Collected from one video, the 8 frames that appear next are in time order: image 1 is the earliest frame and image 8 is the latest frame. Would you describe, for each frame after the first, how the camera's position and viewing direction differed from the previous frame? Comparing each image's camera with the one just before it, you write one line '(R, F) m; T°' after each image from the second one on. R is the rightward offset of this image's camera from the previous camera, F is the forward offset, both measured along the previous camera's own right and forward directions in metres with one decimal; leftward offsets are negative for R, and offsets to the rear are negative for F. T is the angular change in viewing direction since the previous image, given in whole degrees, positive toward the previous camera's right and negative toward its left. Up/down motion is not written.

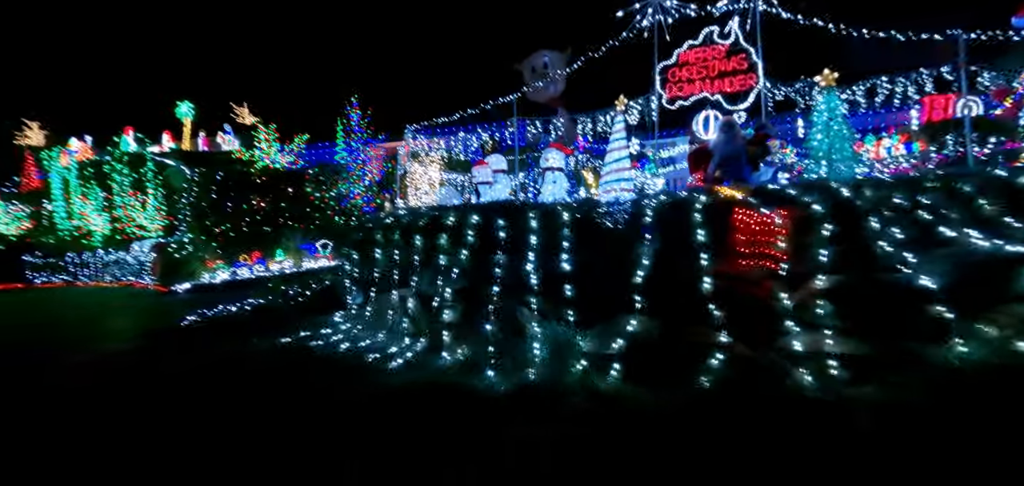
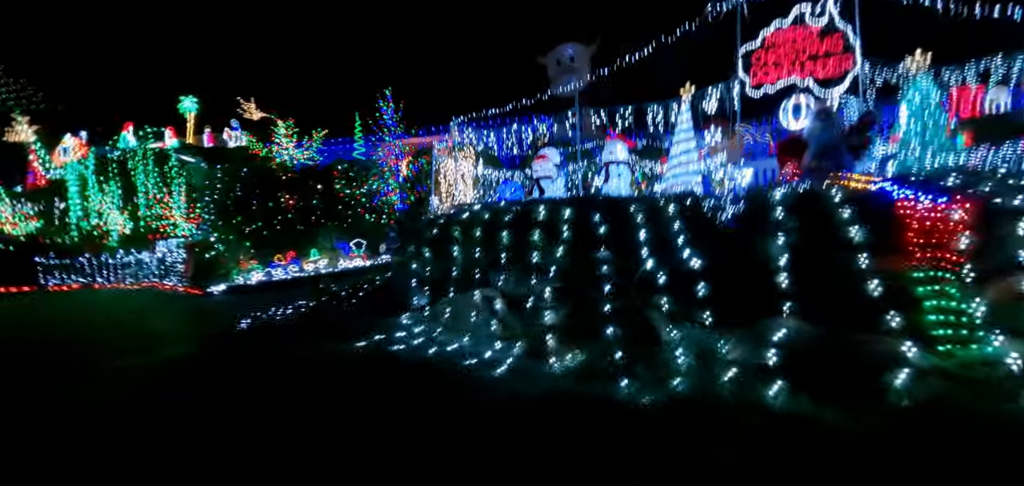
(-1.0, +0.4) m; +1°
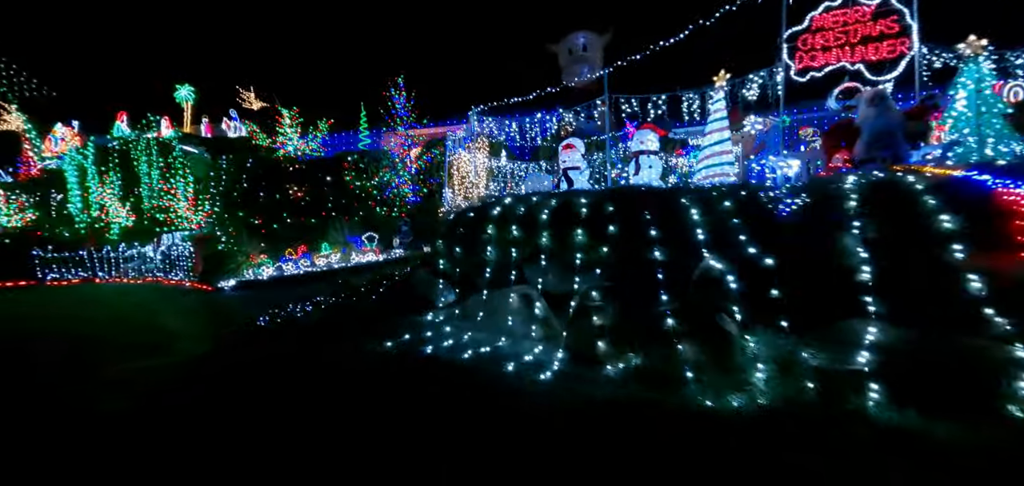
(-0.4, +0.3) m; 0°
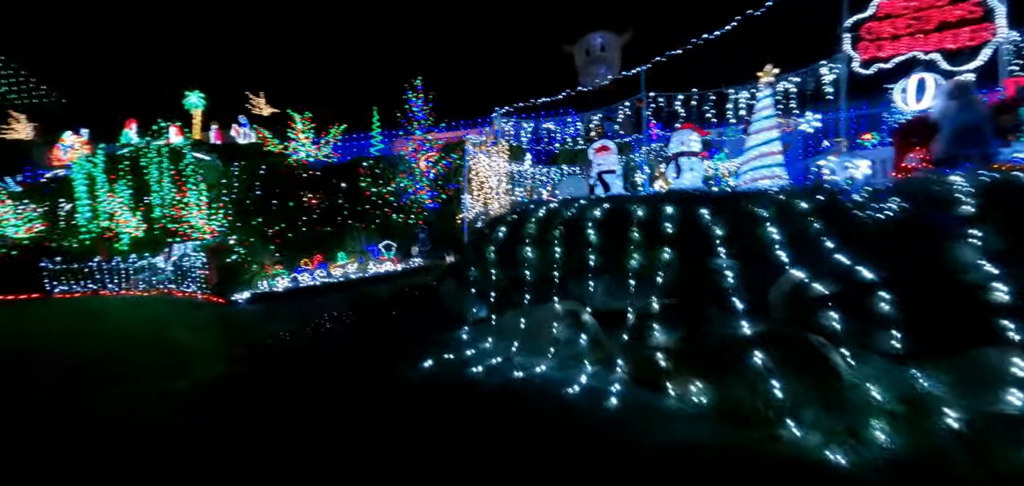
(-0.3, +0.4) m; -1°
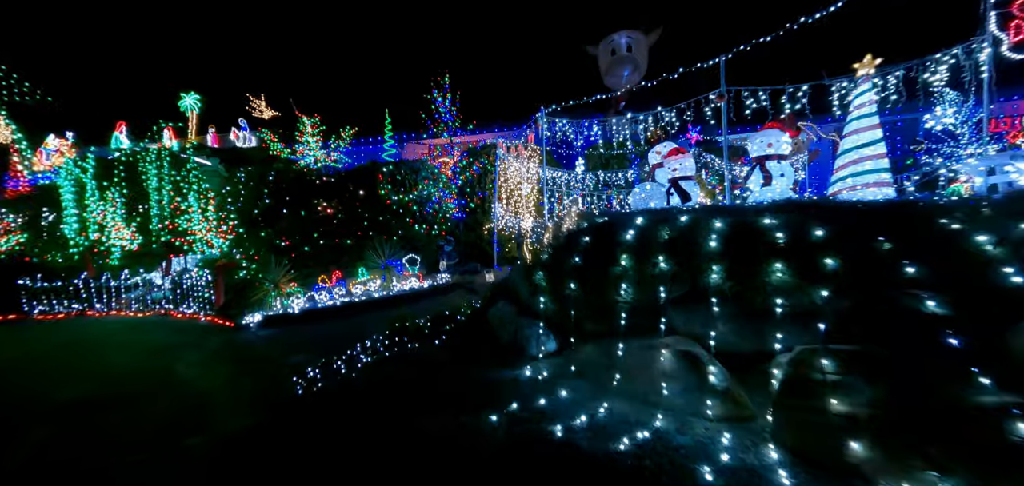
(-0.8, +0.9) m; +1°
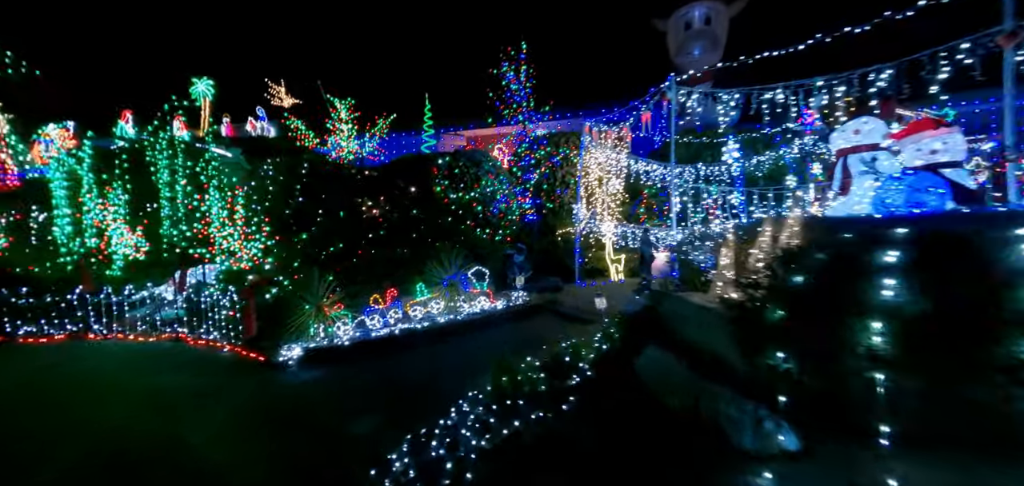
(-1.2, +1.7) m; -1°
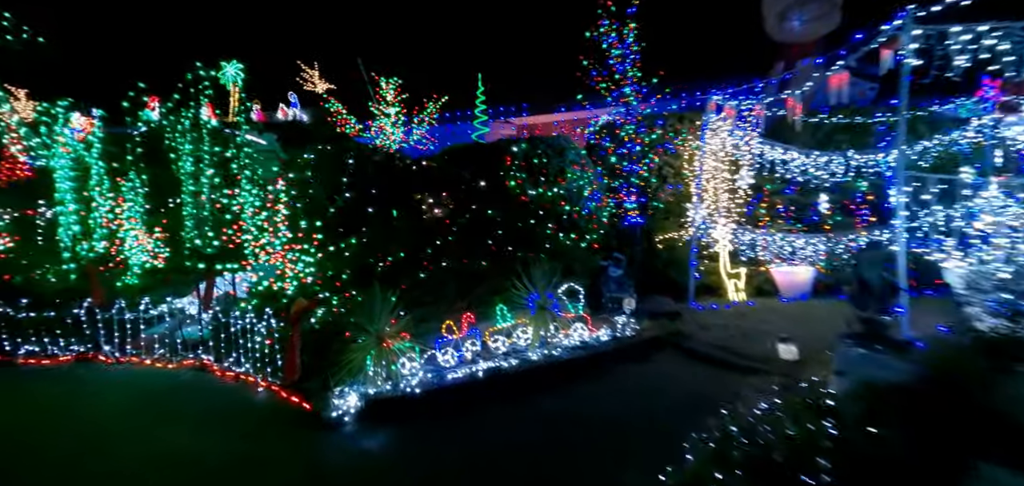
(-0.9, +1.5) m; -3°
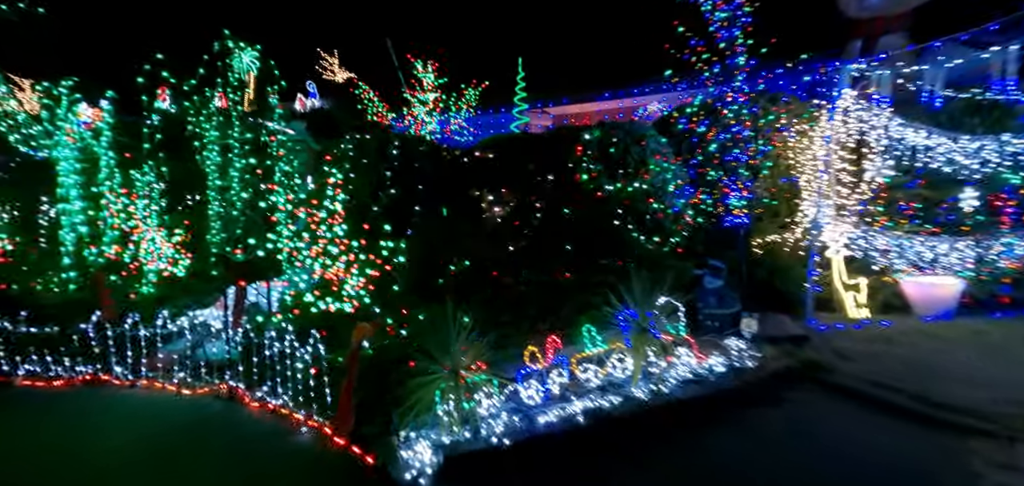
(-0.8, +0.9) m; -1°
